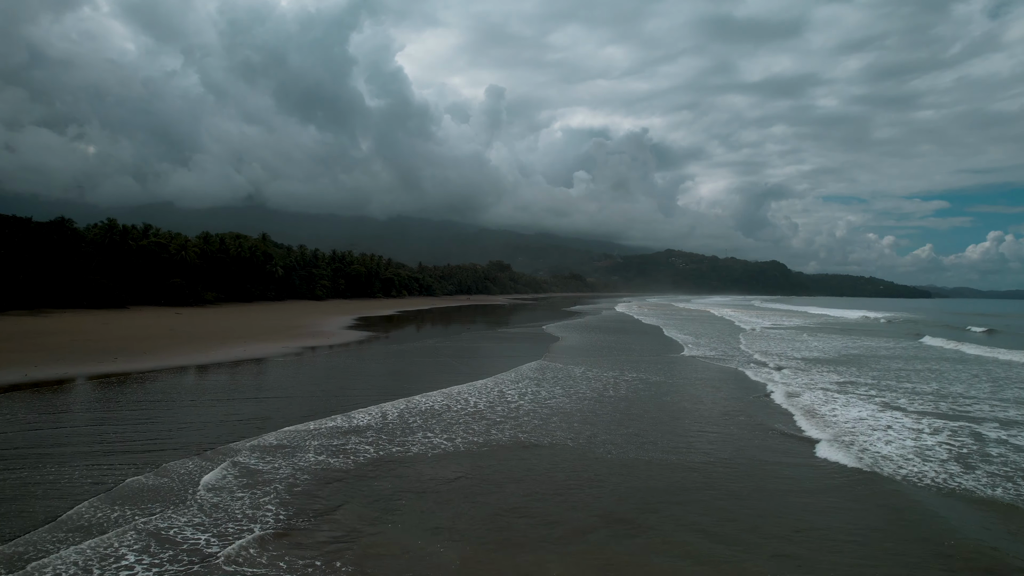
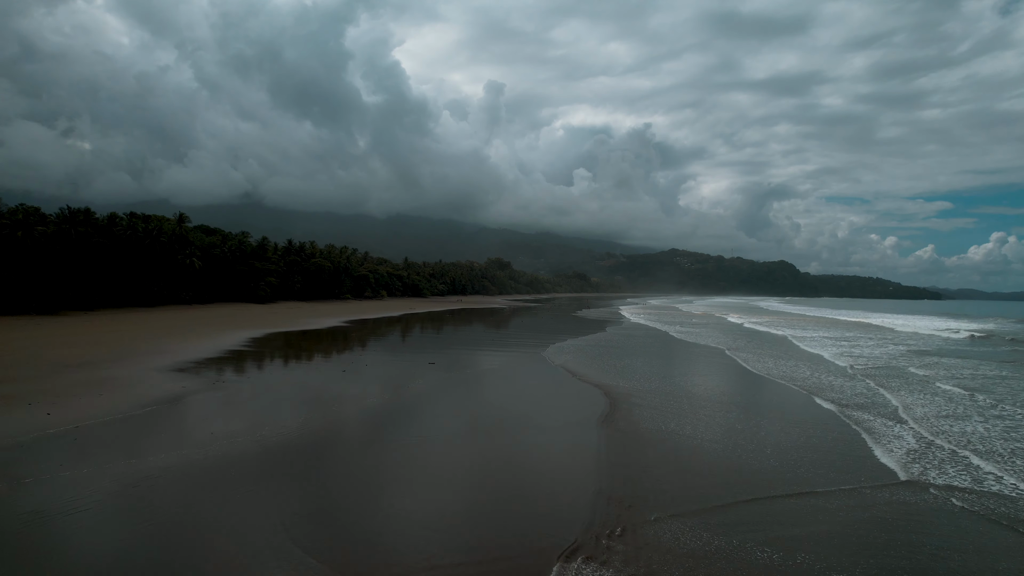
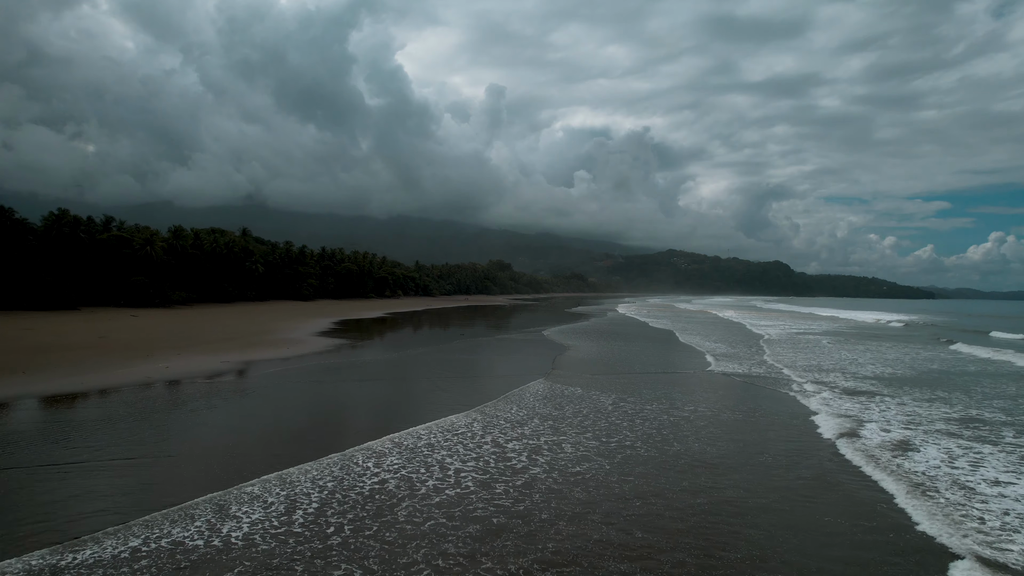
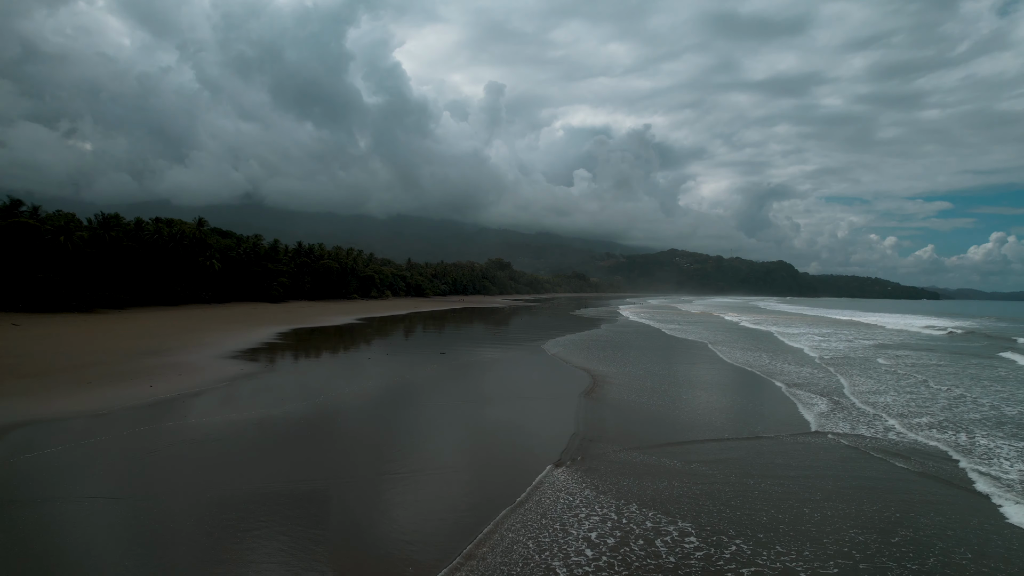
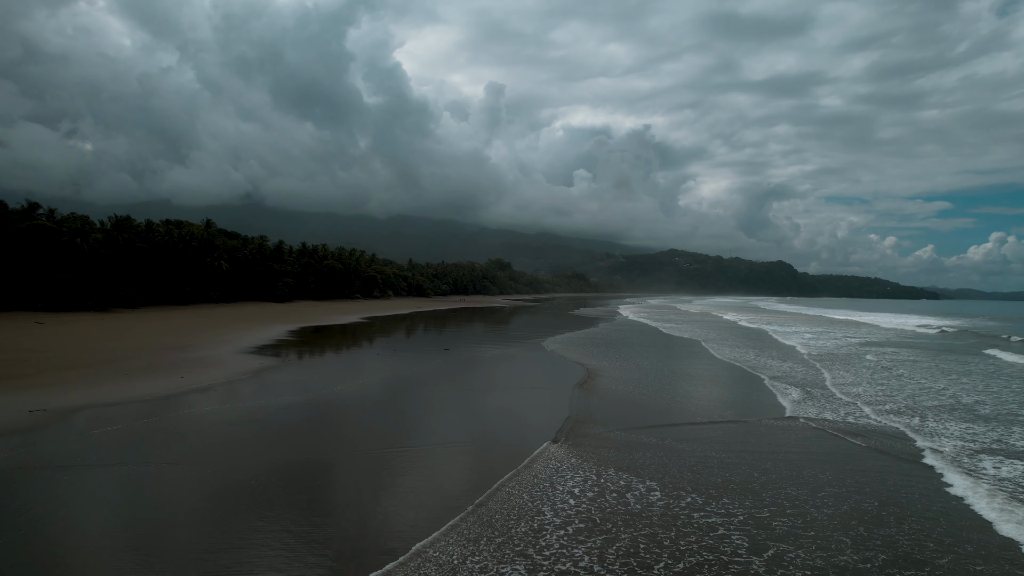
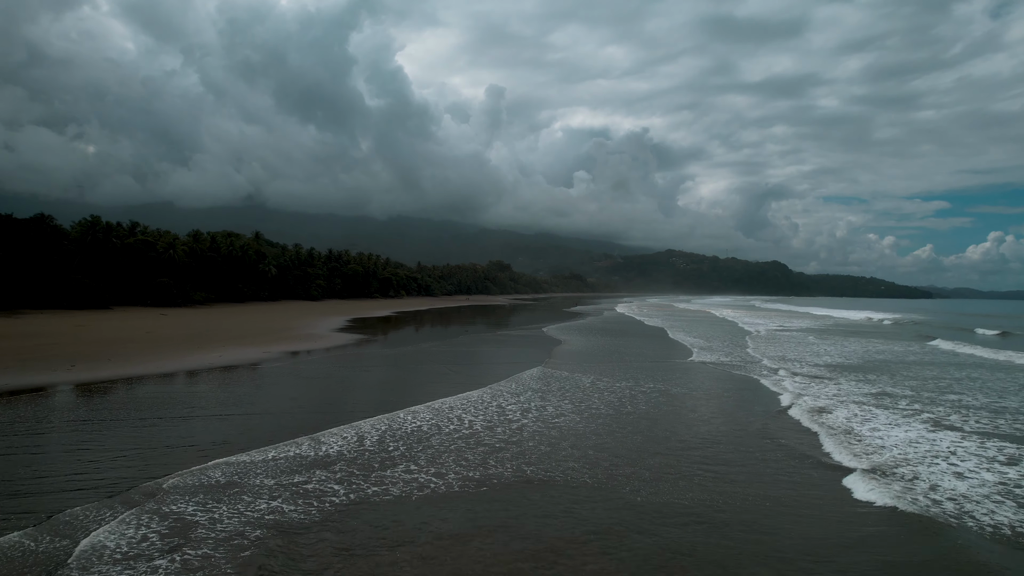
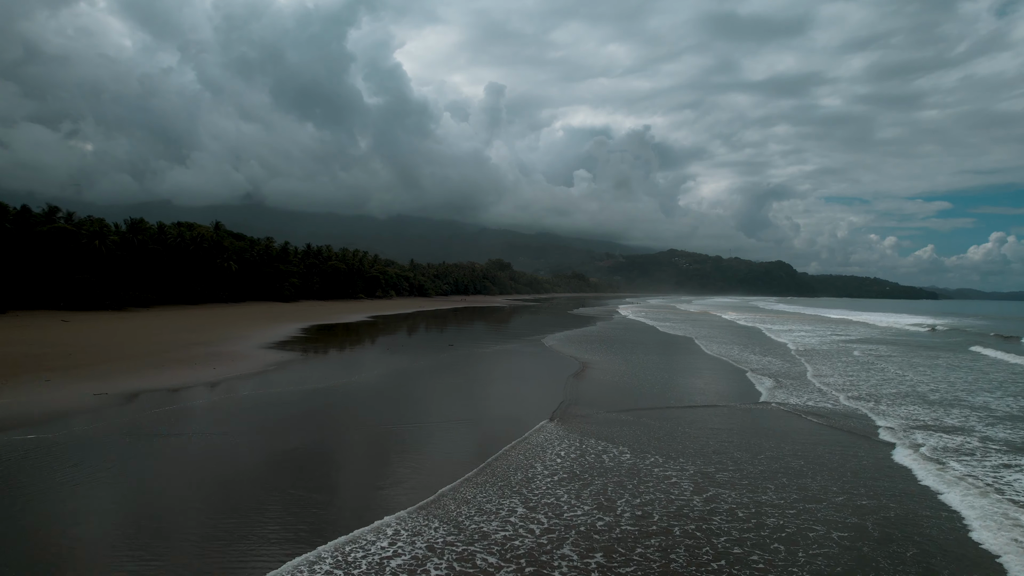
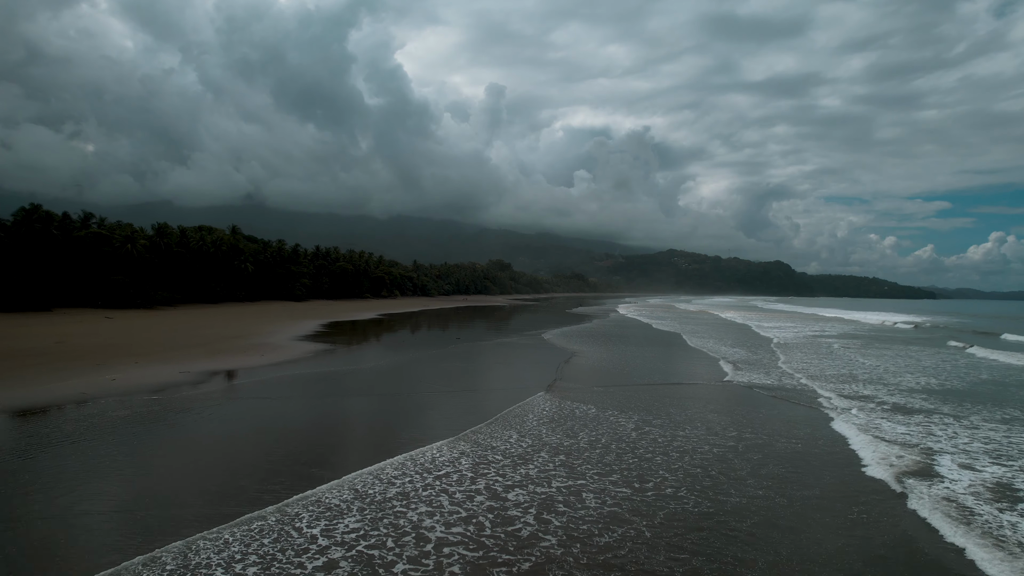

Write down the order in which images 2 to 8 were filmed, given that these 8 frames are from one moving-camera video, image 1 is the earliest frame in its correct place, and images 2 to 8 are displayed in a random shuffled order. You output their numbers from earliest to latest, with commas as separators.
6, 3, 8, 7, 5, 4, 2
